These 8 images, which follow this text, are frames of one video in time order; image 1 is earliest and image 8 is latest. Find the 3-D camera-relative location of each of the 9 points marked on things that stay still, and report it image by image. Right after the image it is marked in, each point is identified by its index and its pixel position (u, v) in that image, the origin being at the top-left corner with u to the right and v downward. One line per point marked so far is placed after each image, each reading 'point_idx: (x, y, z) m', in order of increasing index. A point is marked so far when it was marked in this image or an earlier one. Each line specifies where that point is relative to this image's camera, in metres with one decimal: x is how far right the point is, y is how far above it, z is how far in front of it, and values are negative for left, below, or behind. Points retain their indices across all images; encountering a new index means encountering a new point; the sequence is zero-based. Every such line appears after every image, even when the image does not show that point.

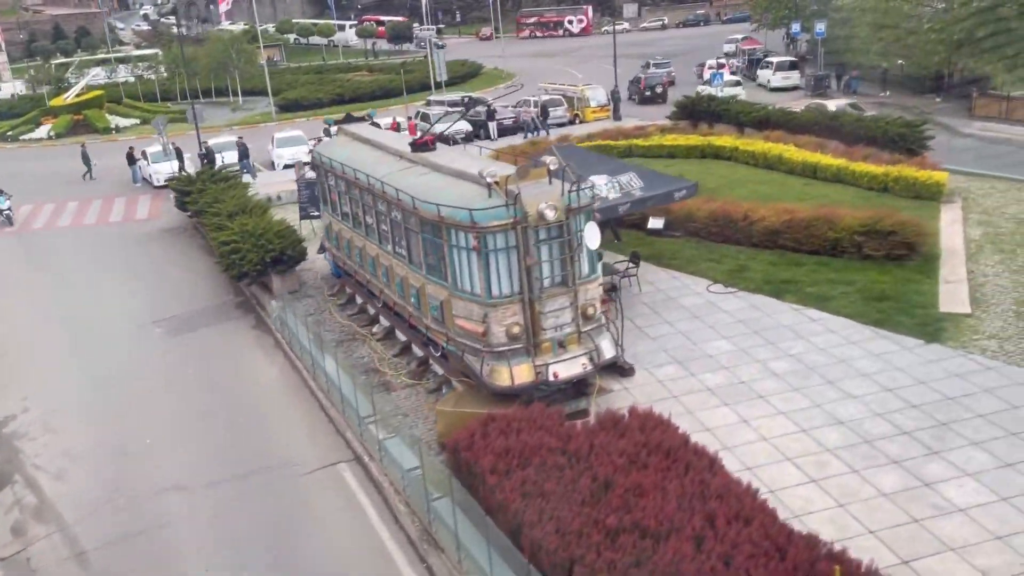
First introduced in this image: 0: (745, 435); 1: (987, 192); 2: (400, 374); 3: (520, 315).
0: (+2.5, -1.6, +8.9) m
1: (+10.1, +2.0, +17.7) m
2: (-1.5, -1.2, +11.2) m
3: (+0.1, -0.3, +8.9) m
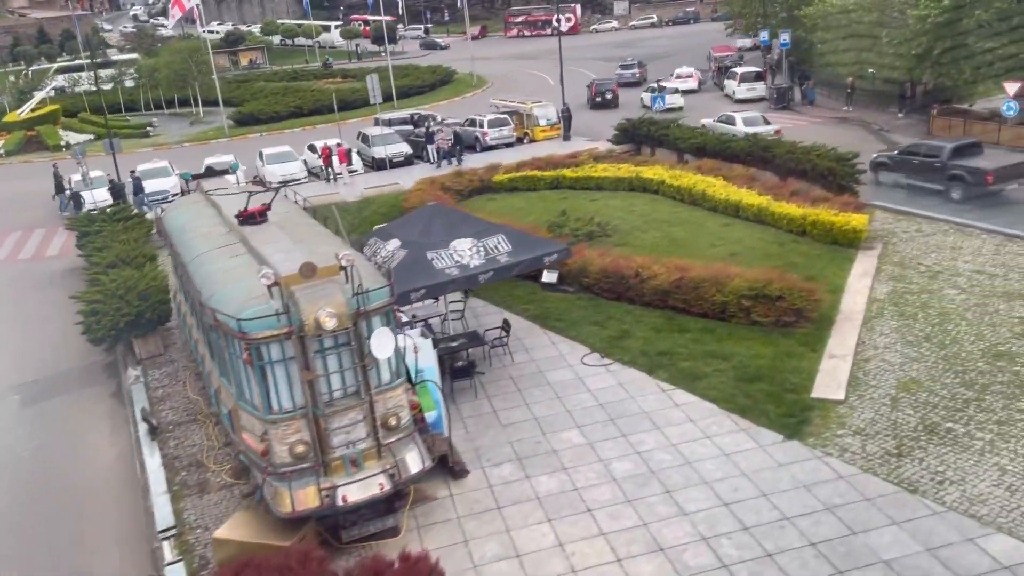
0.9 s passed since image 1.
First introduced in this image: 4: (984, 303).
0: (+0.4, -2.7, +8.1) m
1: (+8.0, +1.0, +16.8) m
2: (-3.6, -2.3, +10.3) m
3: (-2.0, -1.4, +8.1) m
4: (+7.4, -0.3, +13.1) m
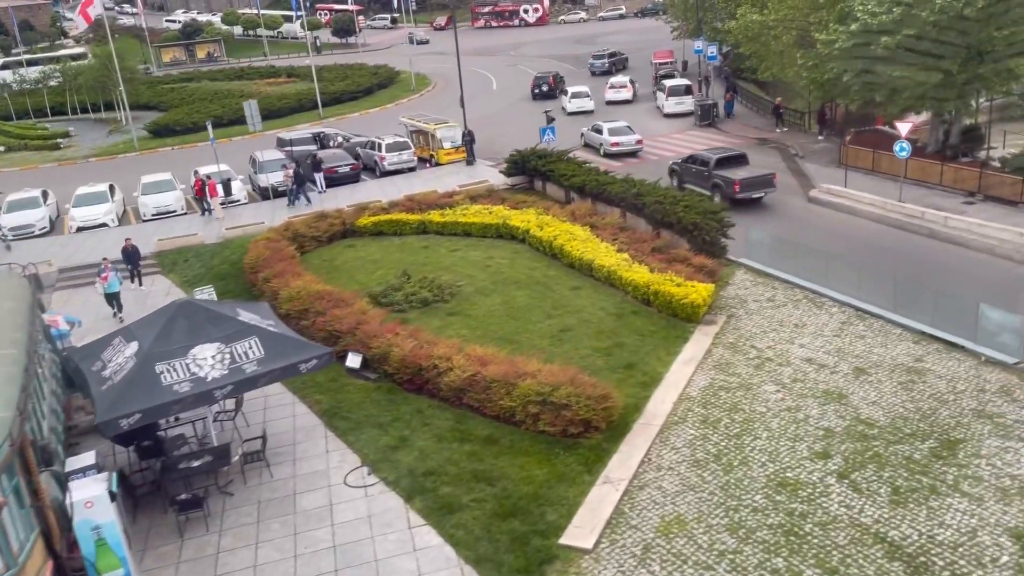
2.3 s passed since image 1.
0: (-2.8, -4.2, +6.9) m
1: (+4.6, -0.4, +15.6) m
2: (-6.9, -3.8, +9.0) m
3: (-5.2, -3.0, +6.8) m
4: (+4.1, -1.7, +12.0) m
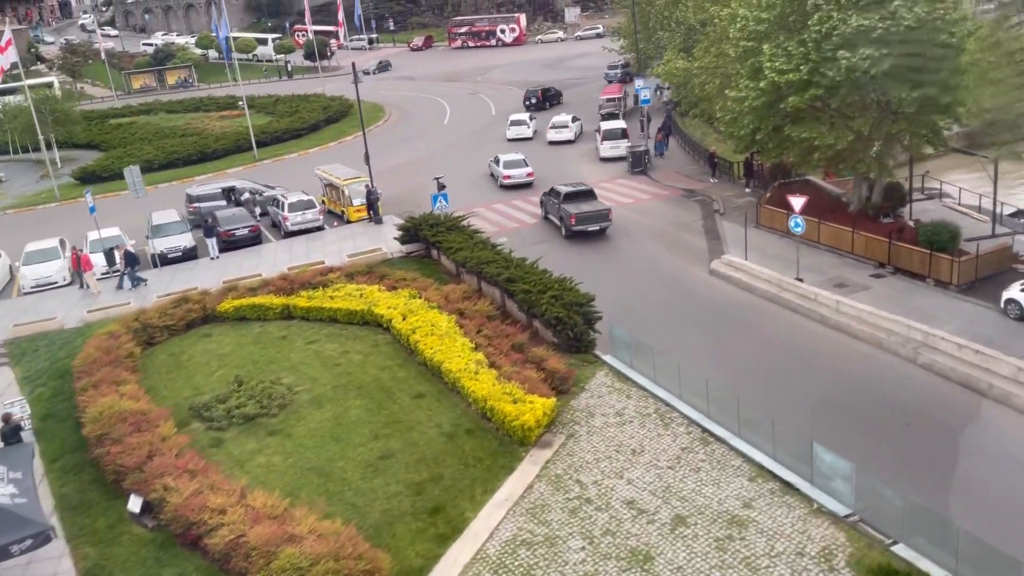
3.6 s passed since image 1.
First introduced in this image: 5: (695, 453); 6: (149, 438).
0: (-5.9, -6.2, +5.6) m
1: (+1.5, -2.4, +14.4) m
2: (-9.9, -5.8, +7.7) m
3: (-8.3, -5.0, +5.5) m
4: (+1.1, -3.7, +10.7) m
5: (+2.9, -2.6, +13.2) m
6: (-6.1, -2.5, +13.9) m
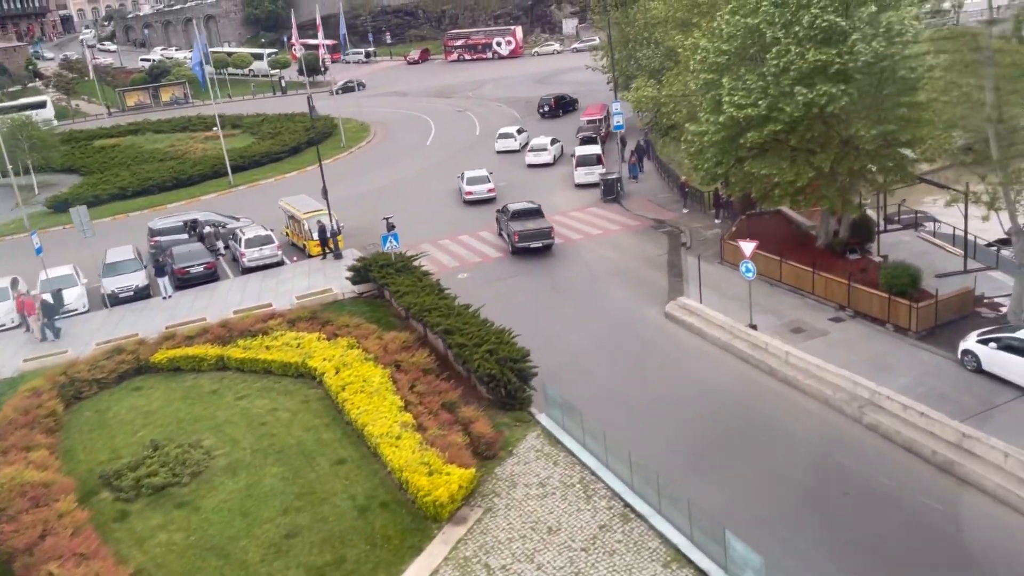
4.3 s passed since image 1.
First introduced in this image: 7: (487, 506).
0: (-7.3, -7.3, +4.9) m
1: (+0.2, -3.5, +13.7) m
2: (-11.3, -6.9, +7.1) m
3: (-9.7, -6.0, +4.9) m
4: (-0.4, -4.7, +10.0) m
5: (+1.5, -3.7, +12.5) m
6: (-7.4, -3.6, +13.3) m
7: (-0.4, -3.6, +13.6) m
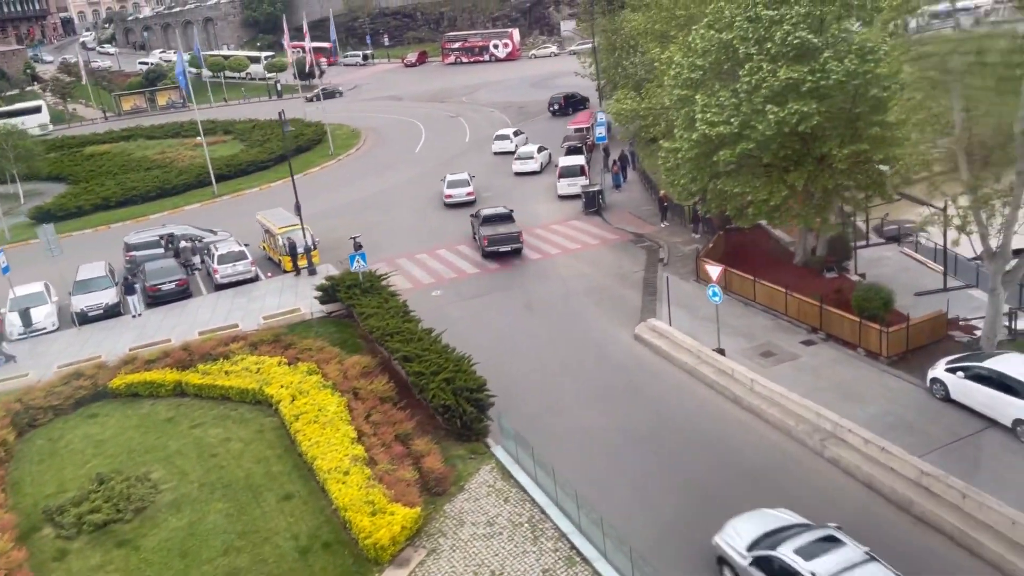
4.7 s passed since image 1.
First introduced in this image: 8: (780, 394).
0: (-8.2, -7.8, +4.6) m
1: (-0.7, -4.0, +13.3) m
2: (-12.2, -7.5, +6.8) m
3: (-10.6, -6.6, +4.6) m
4: (-1.2, -5.3, +9.7) m
5: (+0.6, -4.2, +12.2) m
6: (-8.3, -4.2, +13.0) m
7: (-1.3, -4.1, +13.2) m
8: (+5.4, -2.1, +16.9) m
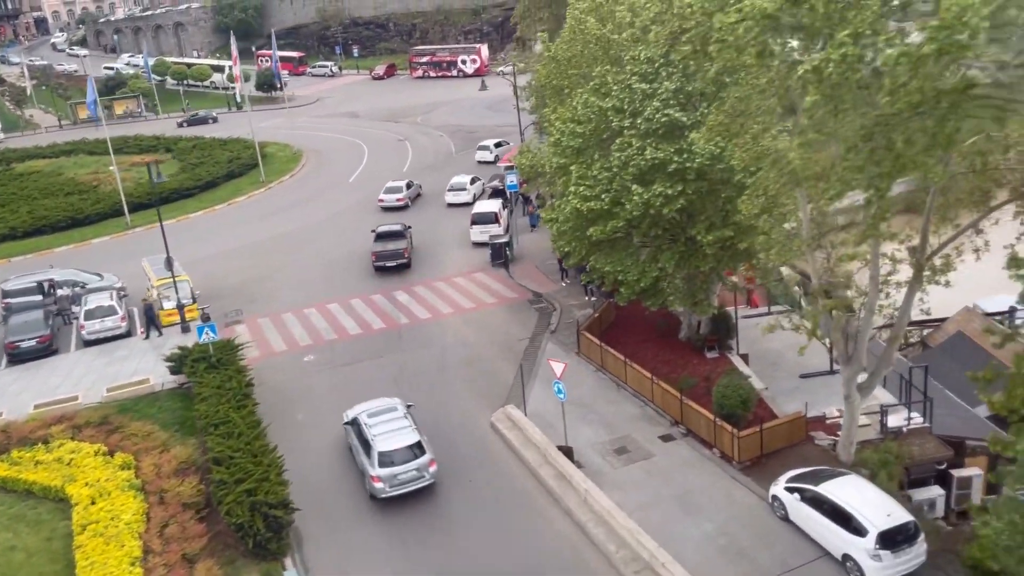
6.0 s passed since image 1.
0: (-11.7, -9.5, +3.3) m
1: (-4.3, -5.9, +12.1) m
2: (-15.8, -9.1, +5.4) m
3: (-14.1, -8.2, +3.2) m
4: (-4.8, -7.2, +8.5) m
5: (-2.9, -6.2, +11.0) m
6: (-11.9, -5.9, +11.7) m
7: (-4.8, -6.0, +12.0) m
8: (+1.8, -4.2, +15.8) m
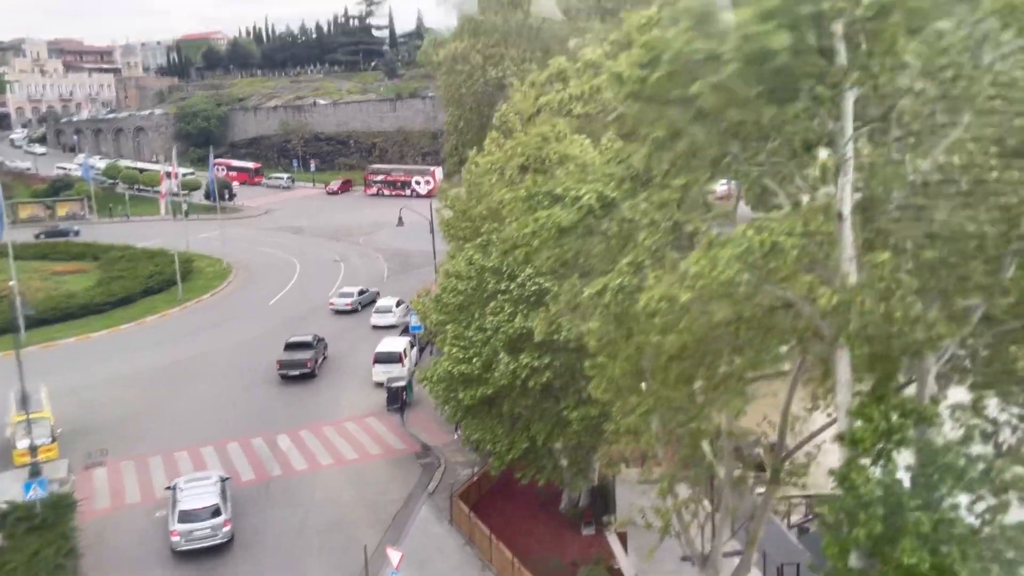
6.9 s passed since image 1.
0: (-14.6, -10.4, +0.4) m
1: (-7.4, -8.4, +9.9) m
2: (-18.7, -10.0, +2.4) m
3: (-16.9, -9.0, +0.4) m
4: (-7.8, -9.1, +6.1) m
5: (-6.0, -8.6, +8.9) m
6: (-15.0, -7.9, +9.2) m
7: (-8.0, -8.4, +9.8) m
8: (-1.4, -7.5, +14.0) m
